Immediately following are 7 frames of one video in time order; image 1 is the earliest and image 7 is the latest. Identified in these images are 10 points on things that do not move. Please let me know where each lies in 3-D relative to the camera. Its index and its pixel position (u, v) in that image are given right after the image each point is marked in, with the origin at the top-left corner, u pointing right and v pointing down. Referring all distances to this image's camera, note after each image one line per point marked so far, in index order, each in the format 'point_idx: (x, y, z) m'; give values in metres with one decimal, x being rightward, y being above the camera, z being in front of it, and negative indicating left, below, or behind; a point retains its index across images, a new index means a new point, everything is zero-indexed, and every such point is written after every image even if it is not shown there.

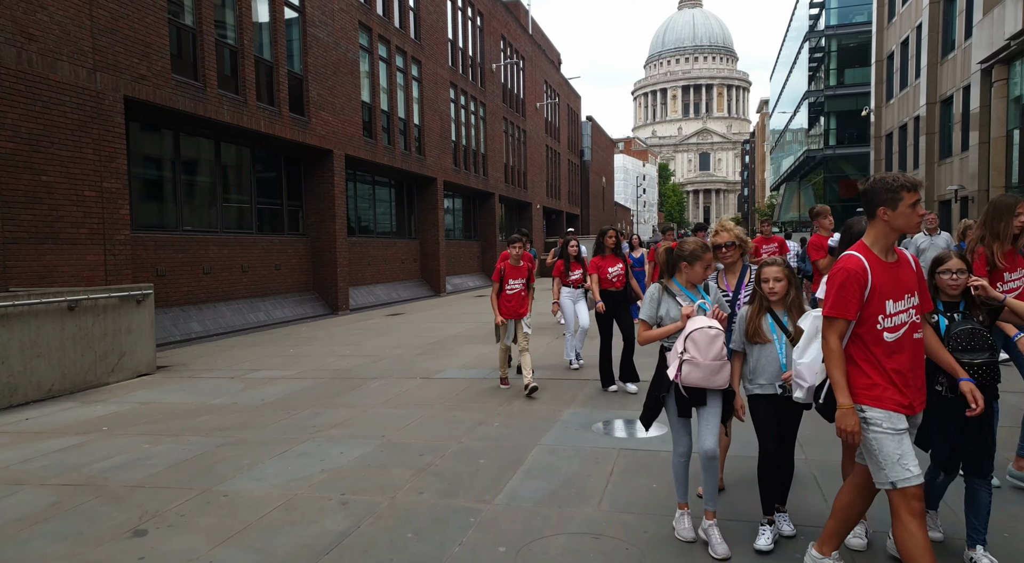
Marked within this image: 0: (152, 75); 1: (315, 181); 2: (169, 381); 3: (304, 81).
0: (-6.3, +3.6, +11.7) m
1: (-5.4, +2.8, +18.3) m
2: (-4.6, -1.3, +9.0) m
3: (-5.3, +5.2, +17.1) m
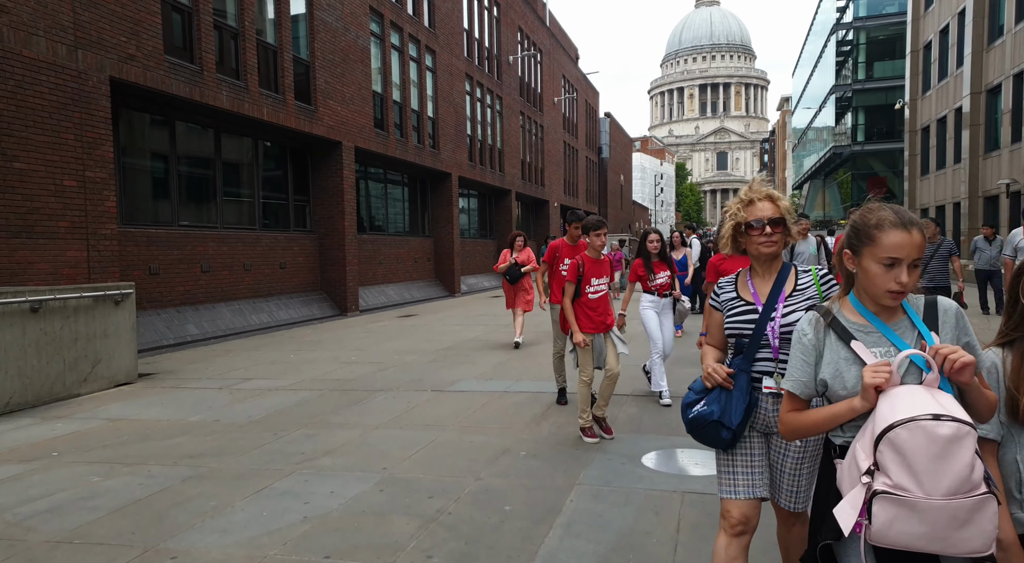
0: (-6.0, +3.7, +10.8) m
1: (-4.9, +2.8, +17.3) m
2: (-4.3, -1.3, +8.0) m
3: (-4.9, +5.2, +16.1) m
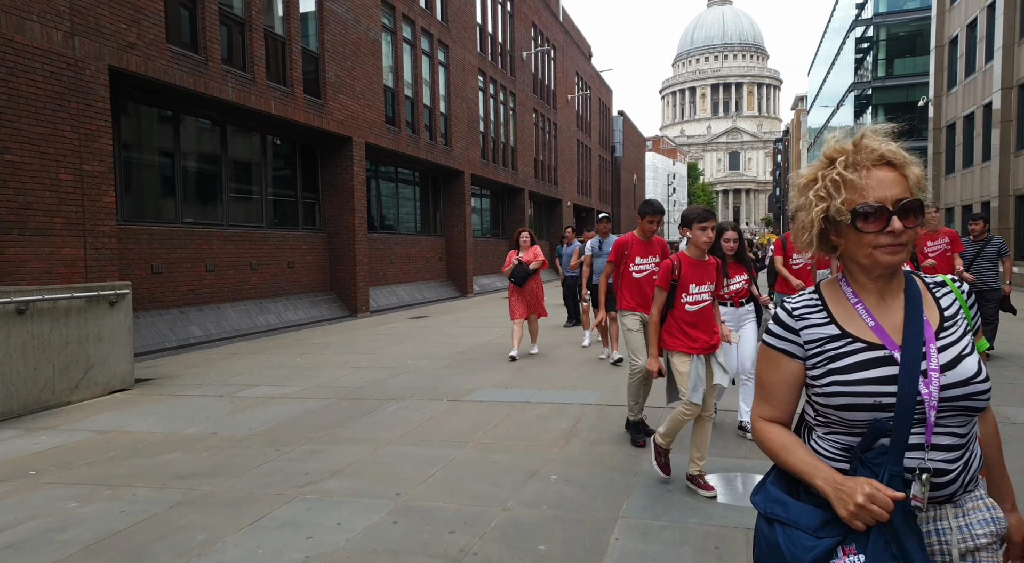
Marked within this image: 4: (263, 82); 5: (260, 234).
0: (-5.7, +3.7, +10.3) m
1: (-4.5, +2.8, +16.8) m
2: (-4.1, -1.3, +7.5) m
3: (-4.5, +5.2, +15.6) m
4: (-5.0, +4.0, +13.3) m
5: (-5.4, +1.0, +14.4) m
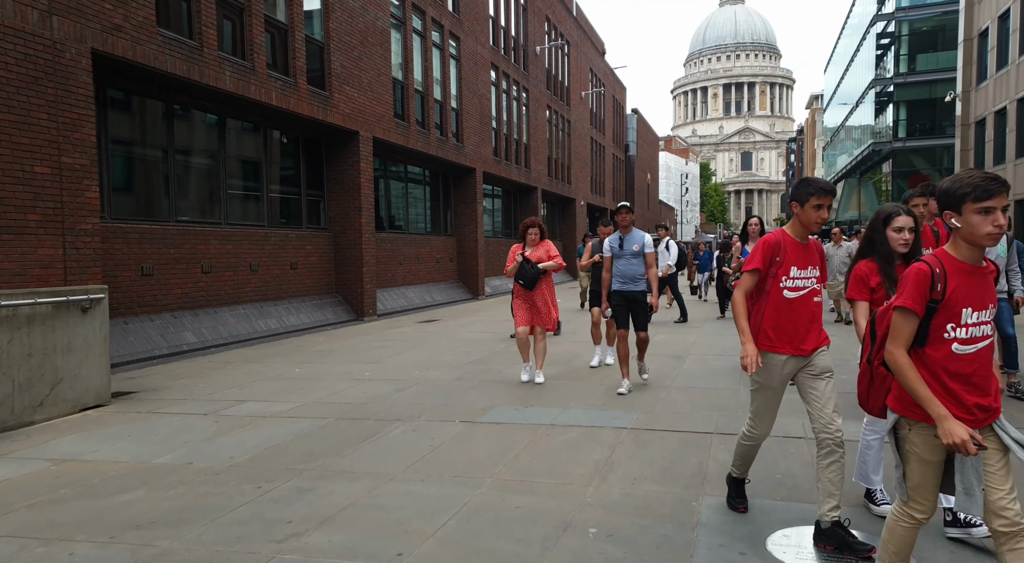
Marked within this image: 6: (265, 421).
0: (-5.4, +3.6, +9.5) m
1: (-4.2, +2.8, +15.9) m
2: (-3.9, -1.3, +6.6) m
3: (-4.1, +5.1, +14.8) m
4: (-4.6, +3.9, +12.5) m
5: (-5.1, +1.0, +13.5) m
6: (-2.4, -1.3, +6.4) m
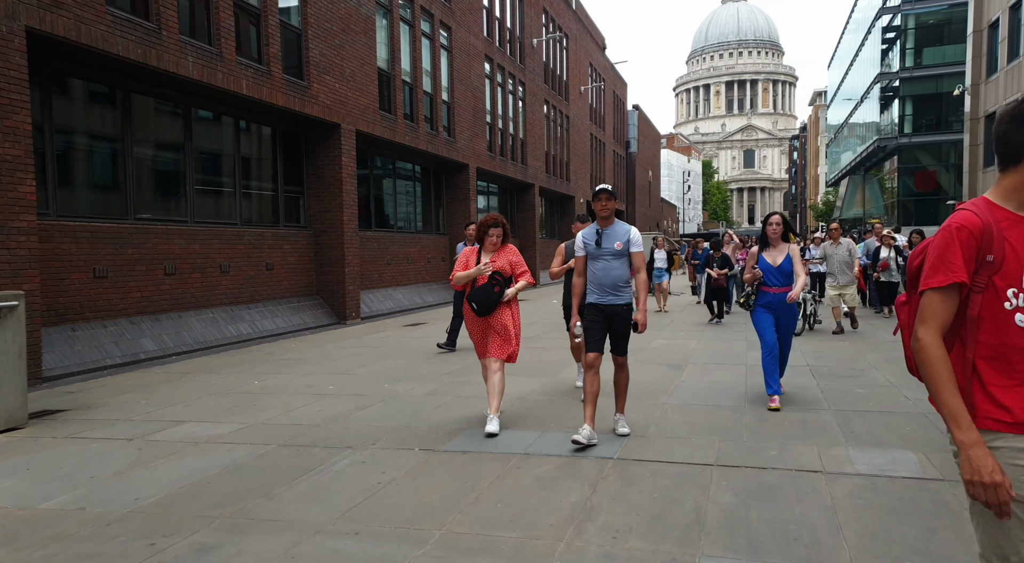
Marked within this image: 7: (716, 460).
0: (-5.7, +3.6, +8.6) m
1: (-4.4, +2.7, +15.1) m
2: (-4.1, -1.4, +5.8) m
3: (-4.4, +5.1, +14.0) m
4: (-4.9, +3.9, +11.6) m
5: (-5.3, +0.9, +12.7) m
6: (-2.6, -1.4, +5.5) m
7: (+1.6, -1.4, +5.1) m
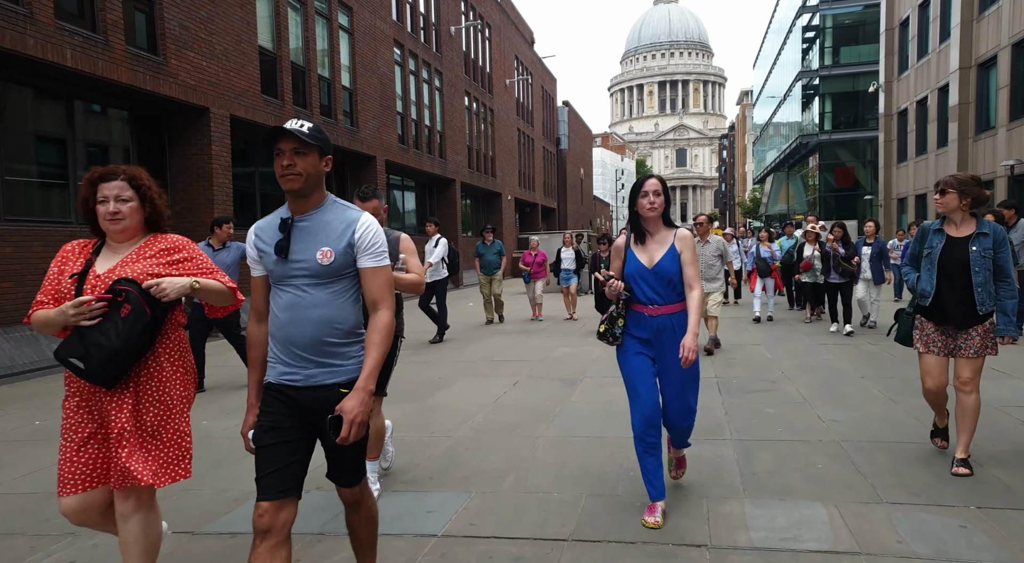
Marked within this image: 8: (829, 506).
0: (-7.2, +3.4, +6.7) m
1: (-6.5, +2.6, +13.2) m
2: (-5.4, -1.5, +4.0) m
3: (-6.4, +5.0, +12.1) m
4: (-6.7, +3.8, +9.7) m
5: (-7.2, +0.8, +10.8) m
6: (-3.9, -1.5, +3.9) m
7: (+0.4, -1.4, +3.8) m
8: (+1.9, -1.4, +4.1) m
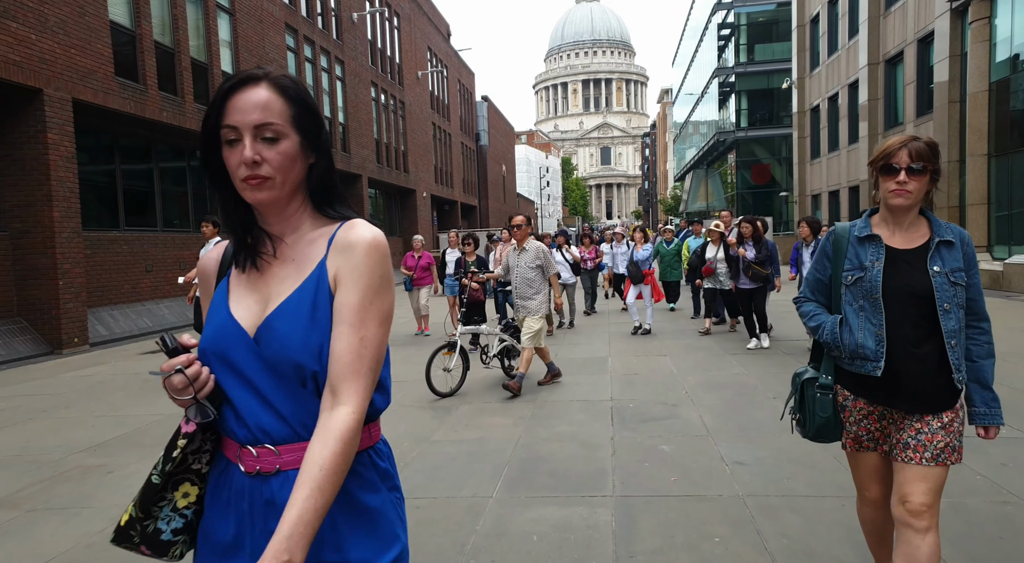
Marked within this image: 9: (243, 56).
0: (-8.5, +3.2, +4.6) m
1: (-8.5, +2.4, +11.2) m
2: (-6.3, -1.7, +2.1) m
3: (-8.3, +4.8, +10.0) m
4: (-8.3, +3.5, +7.7) m
5: (-8.9, +0.6, +8.7) m
6: (-4.8, -1.7, +2.1) m
7: (-0.6, -1.5, +2.5) m
8: (+1.0, -1.5, +2.9) m
9: (-7.3, +6.1, +18.2) m
